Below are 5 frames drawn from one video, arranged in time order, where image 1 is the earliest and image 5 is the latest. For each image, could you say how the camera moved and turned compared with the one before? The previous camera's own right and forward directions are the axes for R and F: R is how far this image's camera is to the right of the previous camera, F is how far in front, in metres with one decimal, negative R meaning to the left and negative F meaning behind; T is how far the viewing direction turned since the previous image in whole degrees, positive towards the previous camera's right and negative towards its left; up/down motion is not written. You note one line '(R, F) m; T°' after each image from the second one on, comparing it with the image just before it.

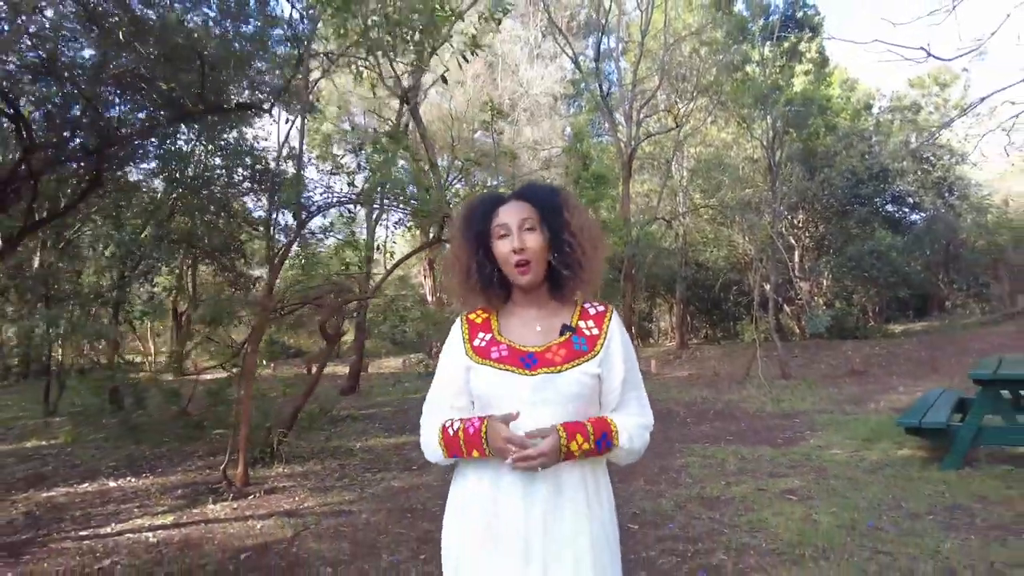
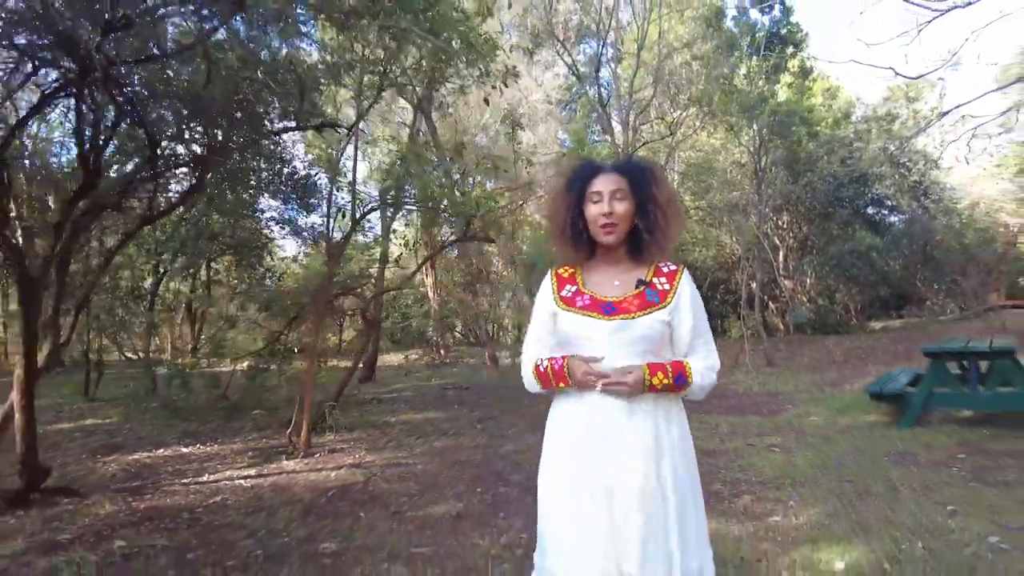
(-0.4, -0.9) m; +1°
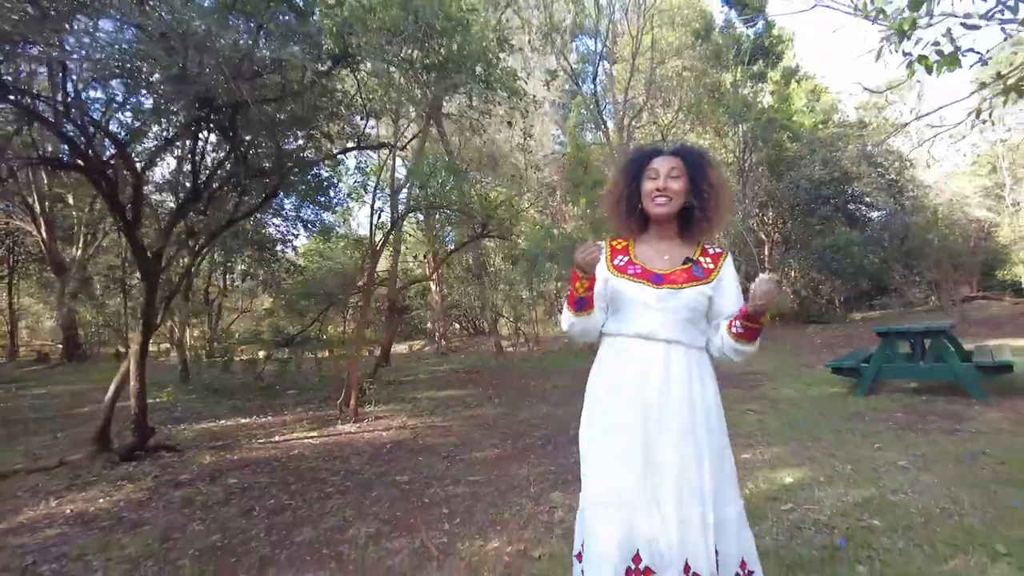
(-0.3, -1.1) m; +1°
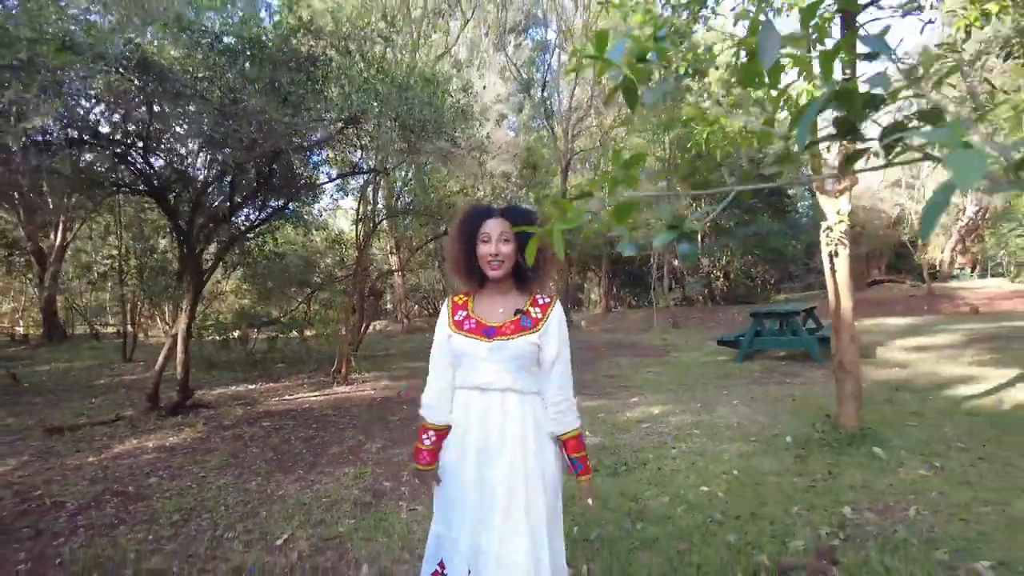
(0.0, -1.9) m; +4°
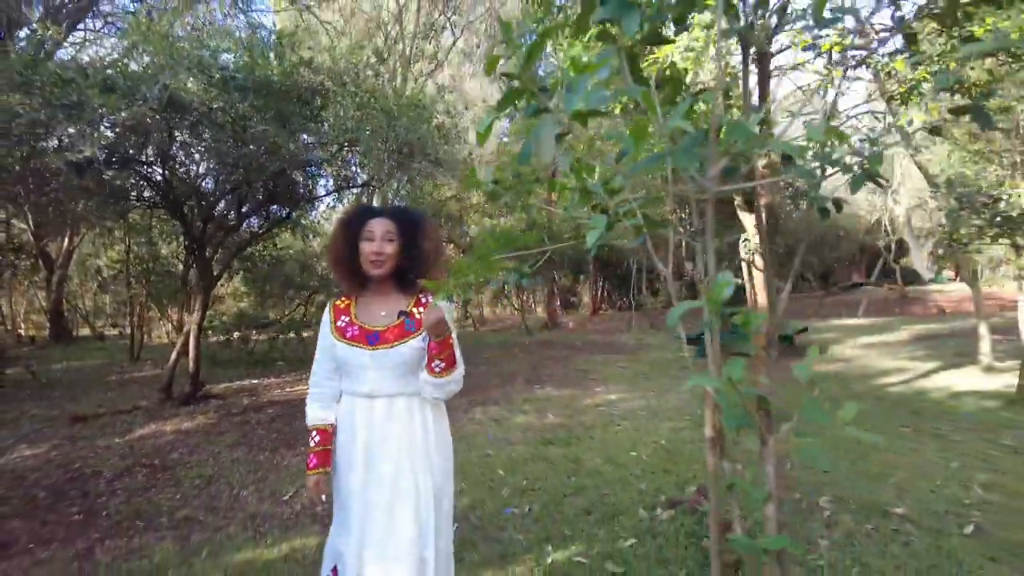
(+0.2, -0.9) m; 0°
